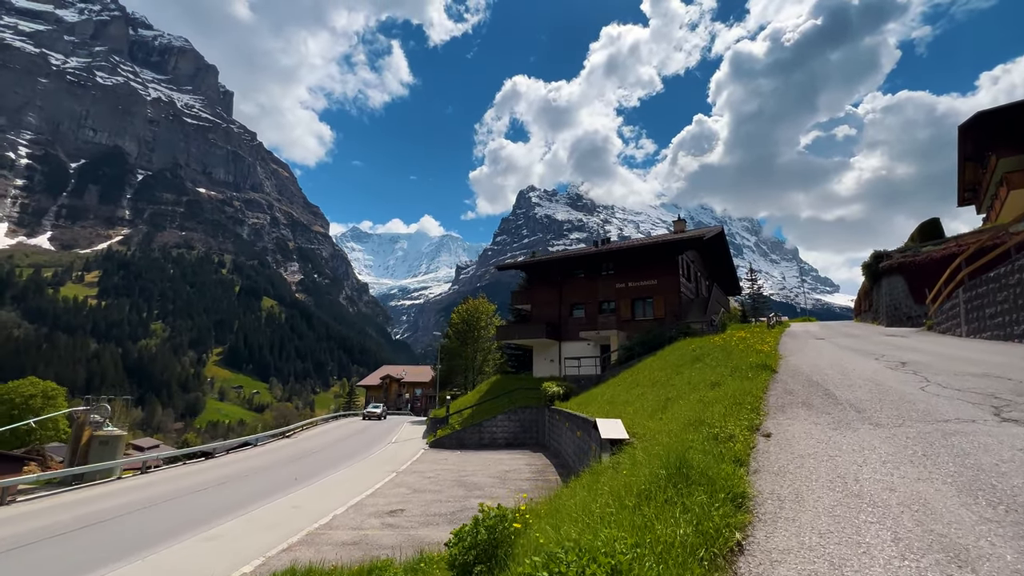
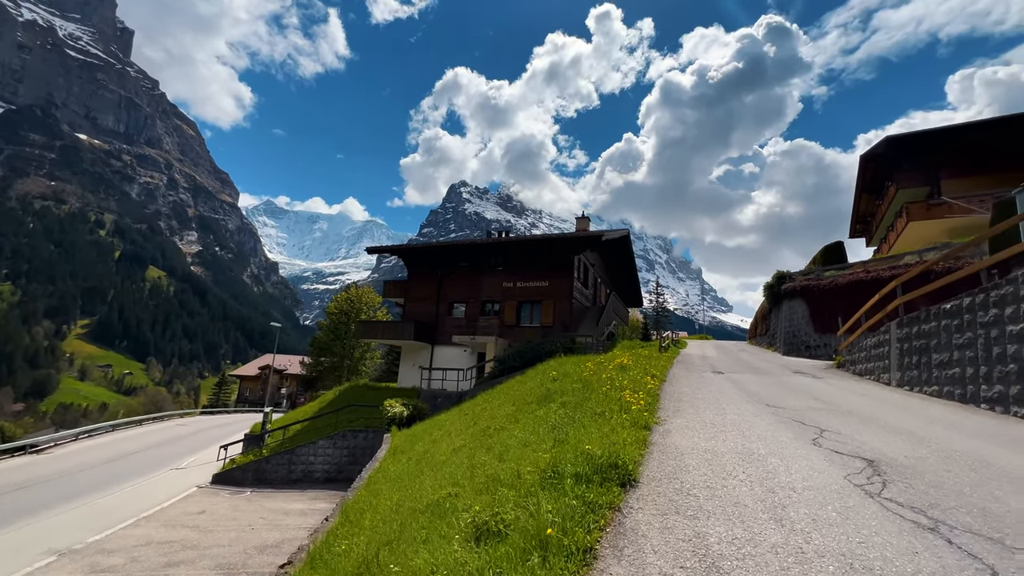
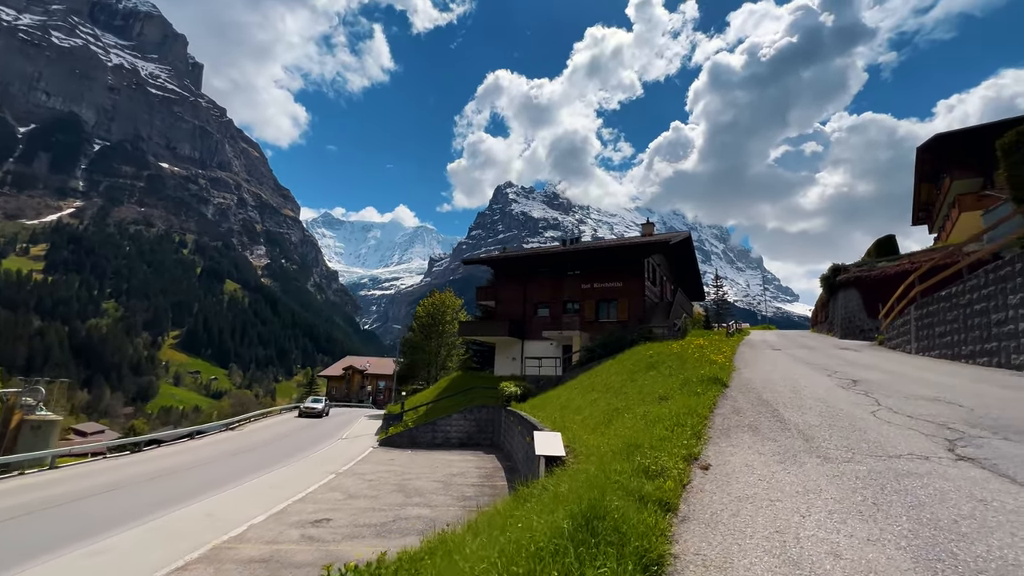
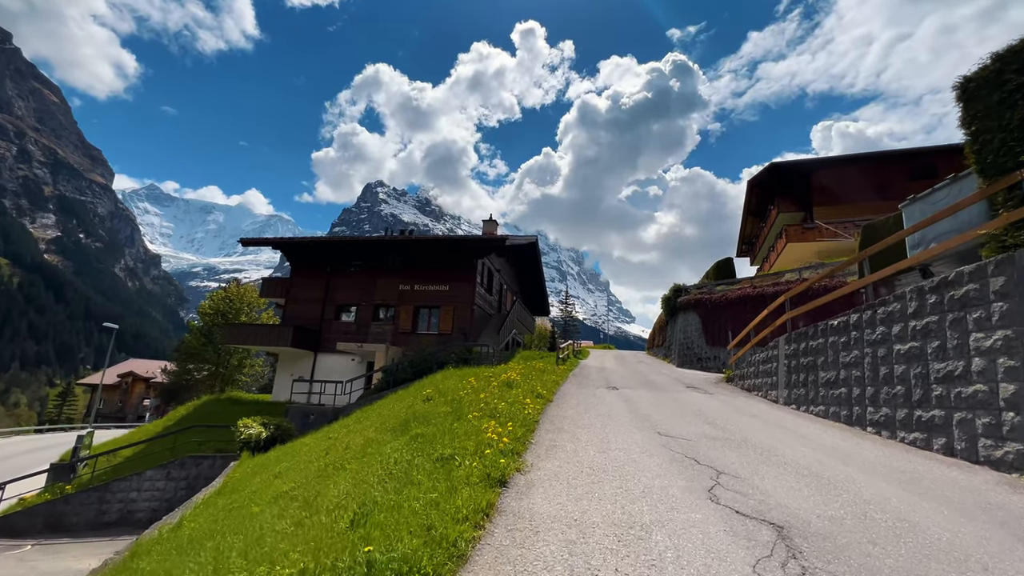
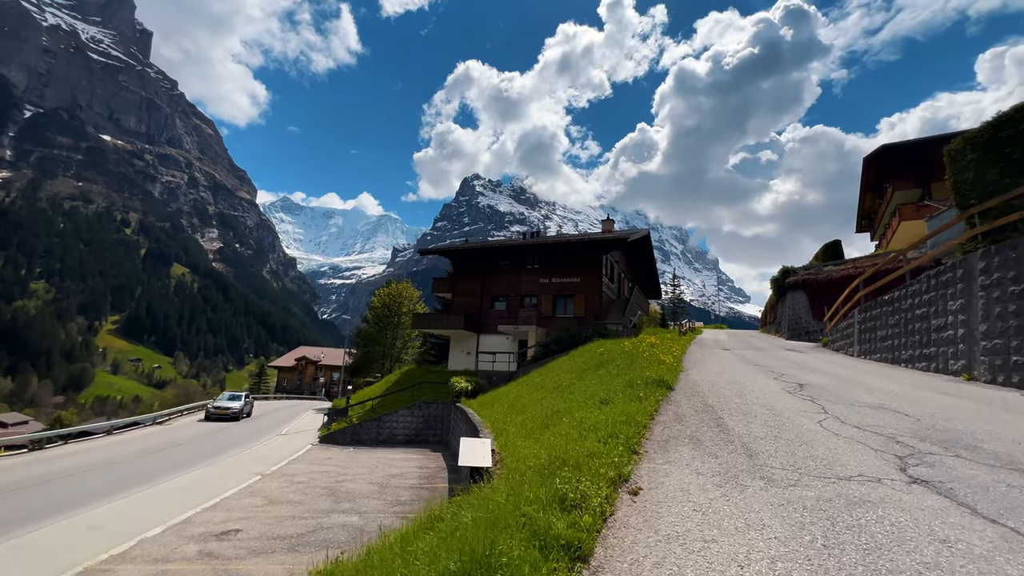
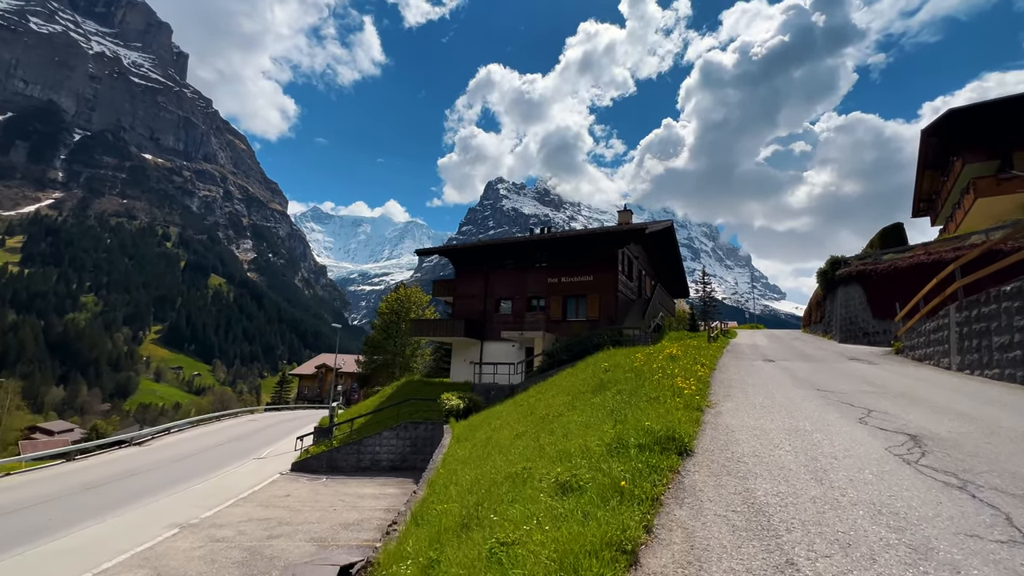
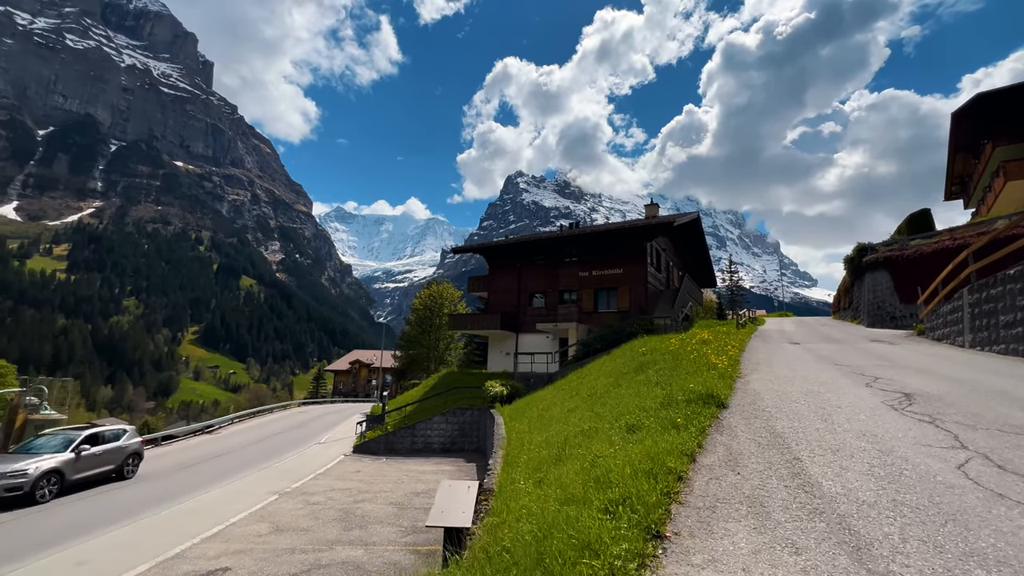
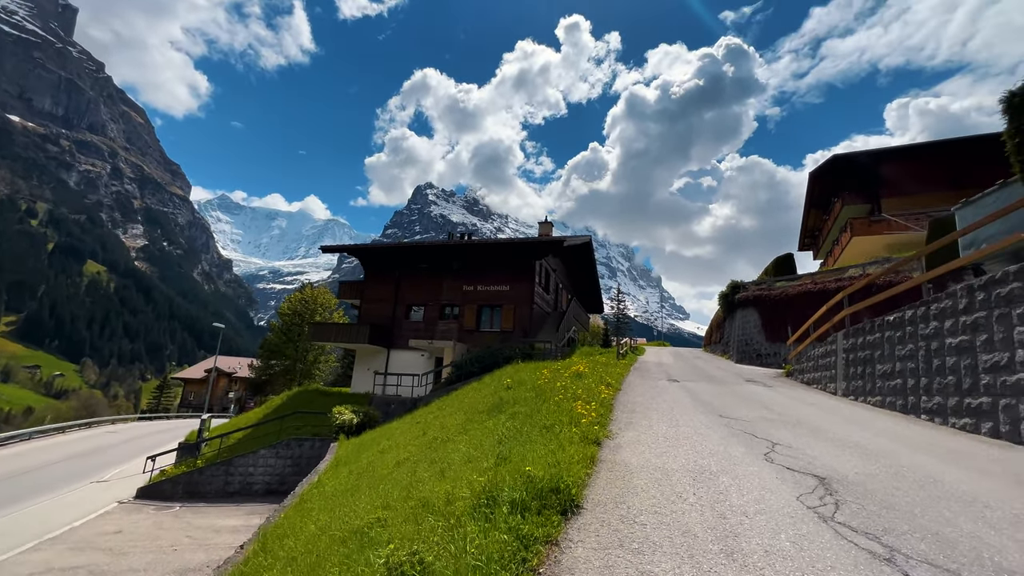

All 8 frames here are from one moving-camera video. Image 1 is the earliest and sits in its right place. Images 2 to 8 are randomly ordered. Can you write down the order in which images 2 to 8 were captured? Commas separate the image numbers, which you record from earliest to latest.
3, 5, 7, 6, 2, 8, 4
